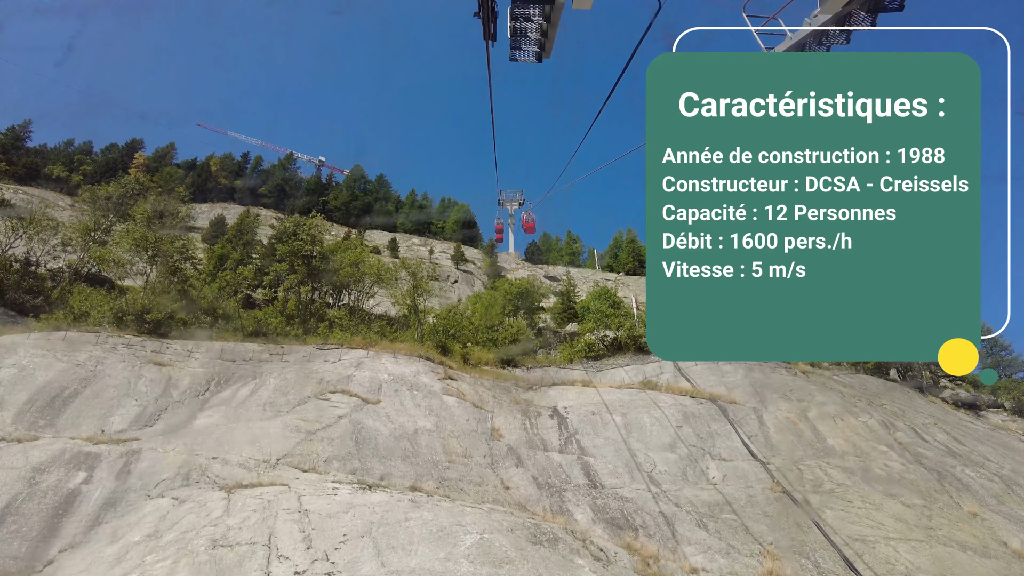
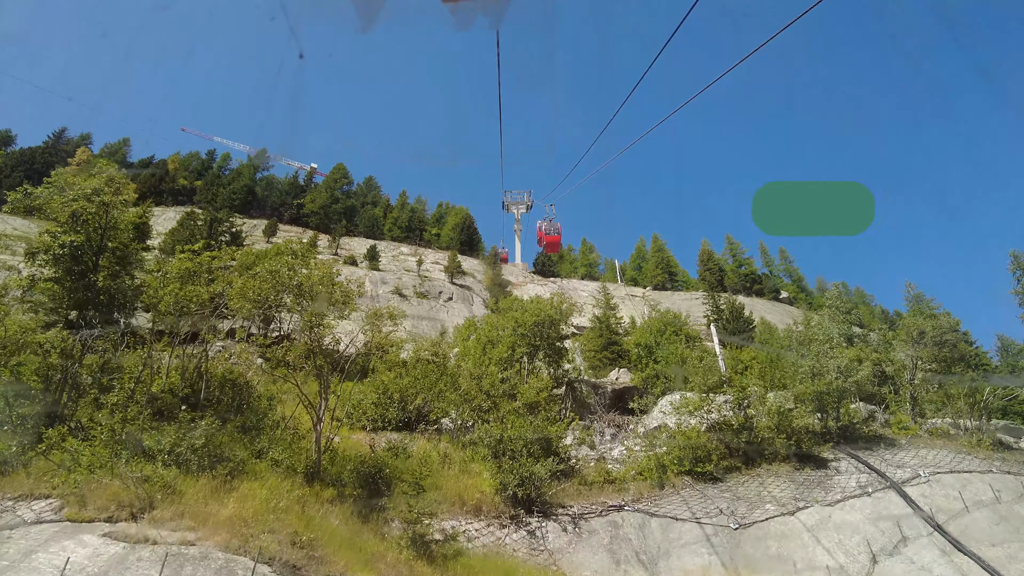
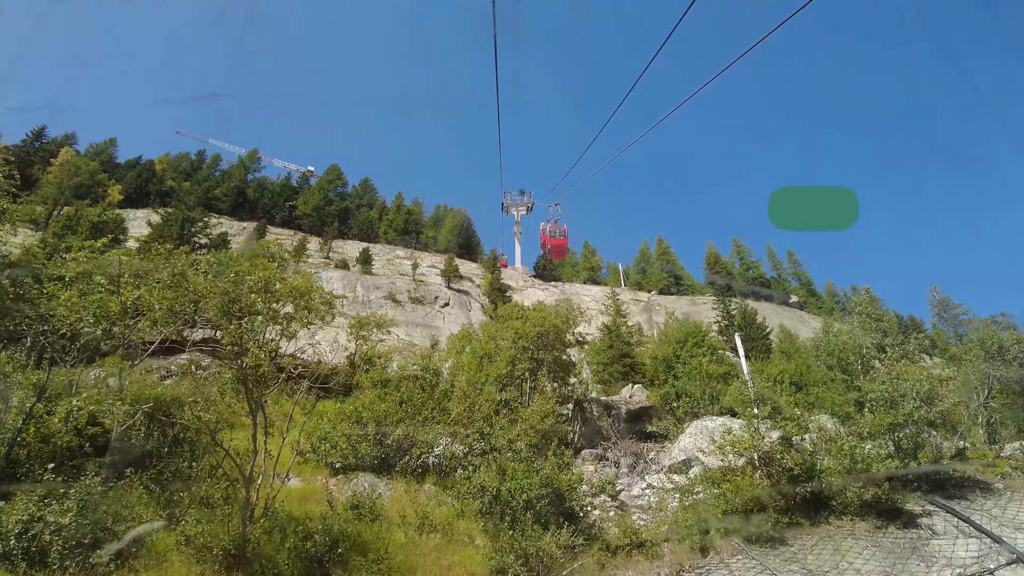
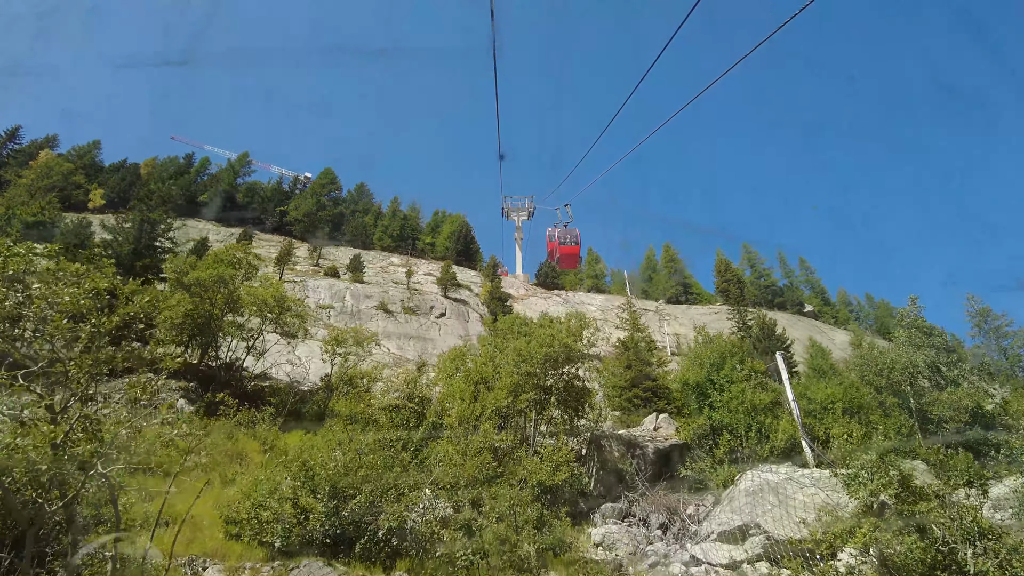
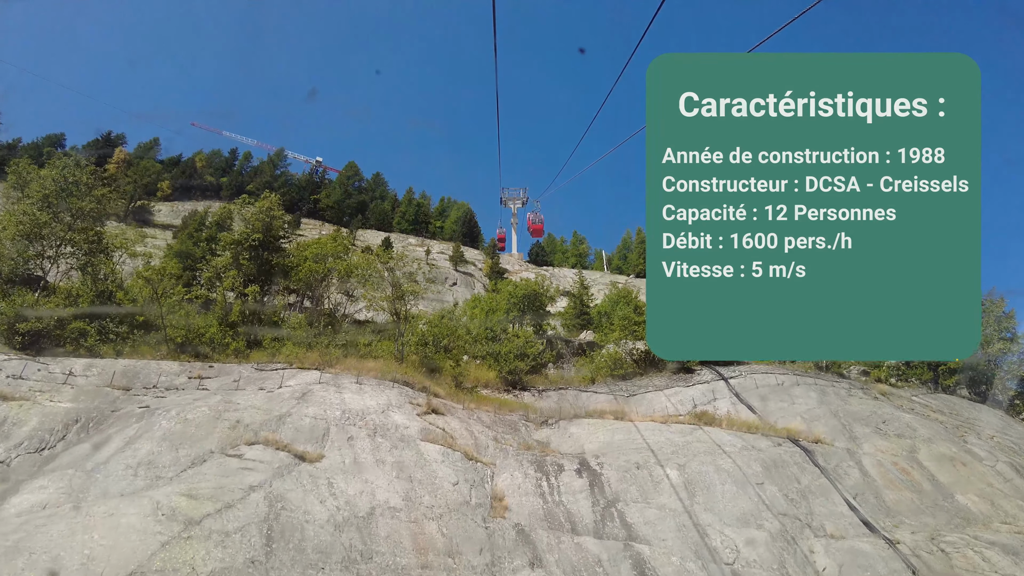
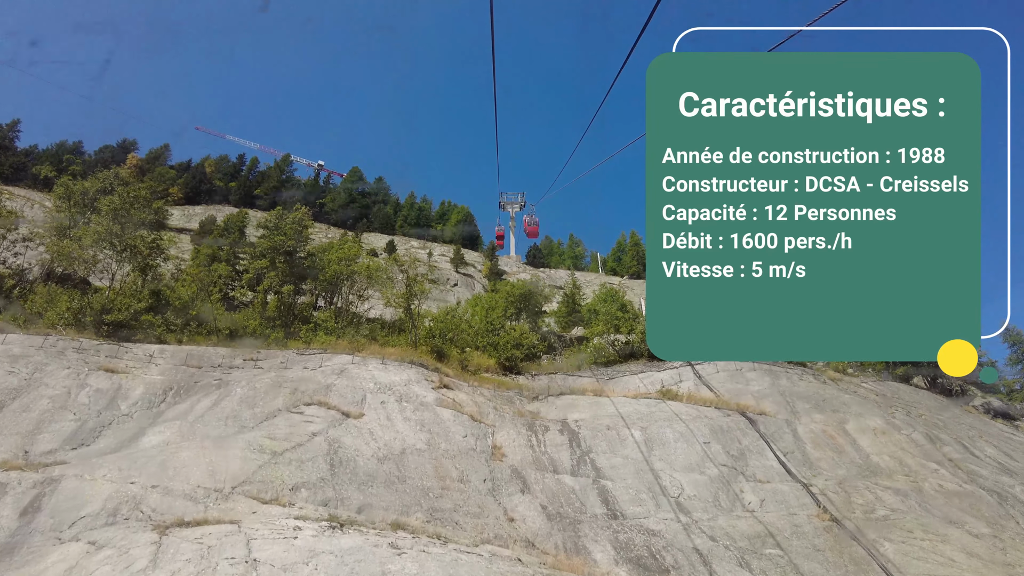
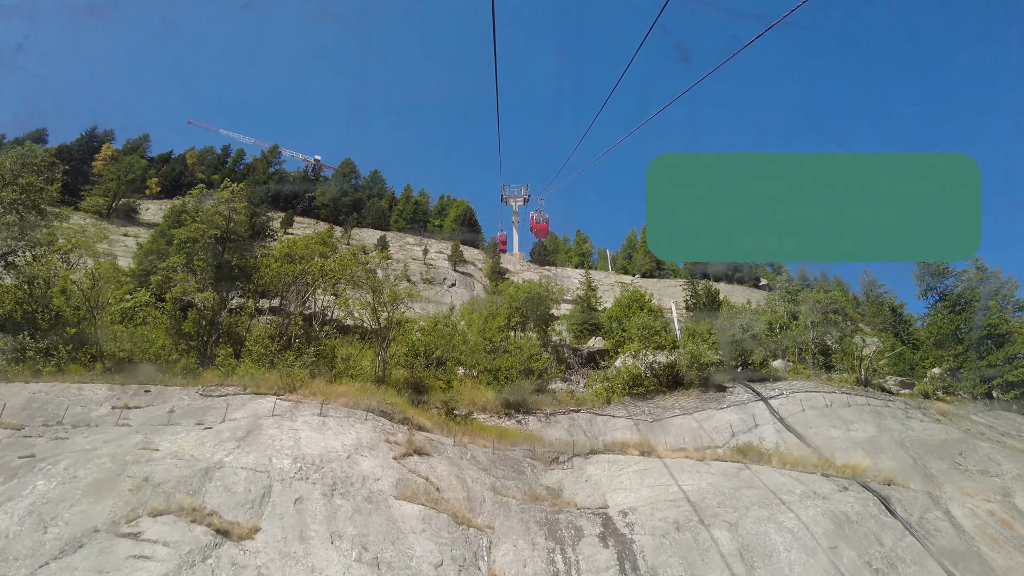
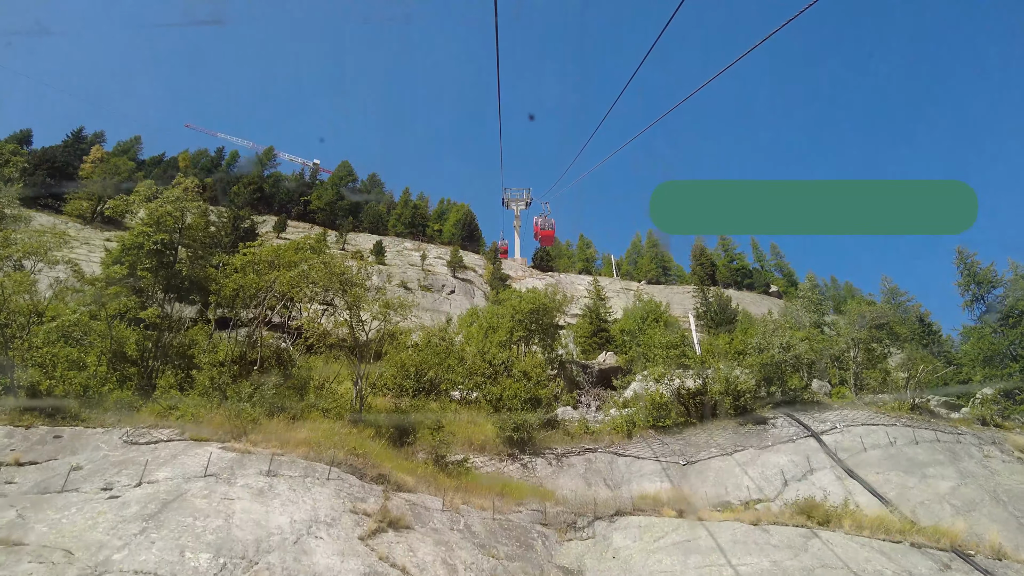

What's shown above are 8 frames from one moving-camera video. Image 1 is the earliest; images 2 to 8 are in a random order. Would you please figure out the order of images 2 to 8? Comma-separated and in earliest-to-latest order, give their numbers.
6, 5, 7, 8, 2, 3, 4
